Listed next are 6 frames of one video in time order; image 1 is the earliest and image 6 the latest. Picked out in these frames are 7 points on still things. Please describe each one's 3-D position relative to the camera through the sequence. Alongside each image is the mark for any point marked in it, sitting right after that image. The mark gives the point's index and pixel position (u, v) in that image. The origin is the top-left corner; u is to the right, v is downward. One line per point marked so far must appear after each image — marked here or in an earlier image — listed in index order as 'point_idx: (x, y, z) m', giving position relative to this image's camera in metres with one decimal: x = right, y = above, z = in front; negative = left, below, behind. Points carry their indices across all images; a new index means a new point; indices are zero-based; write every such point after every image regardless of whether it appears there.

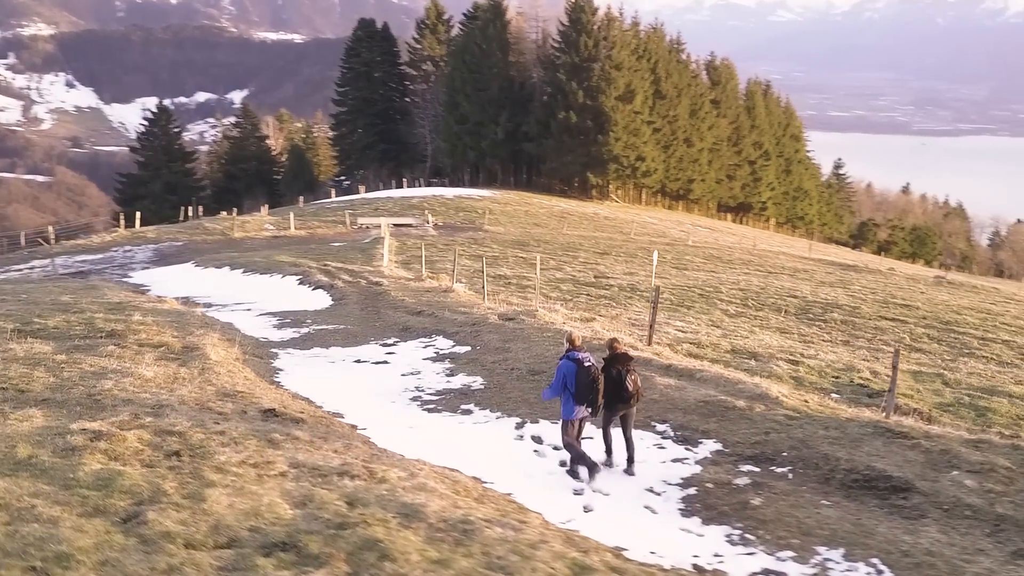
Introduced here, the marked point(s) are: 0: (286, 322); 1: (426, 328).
0: (-4.5, -0.6, +19.6) m
1: (-1.5, -0.7, +17.5) m
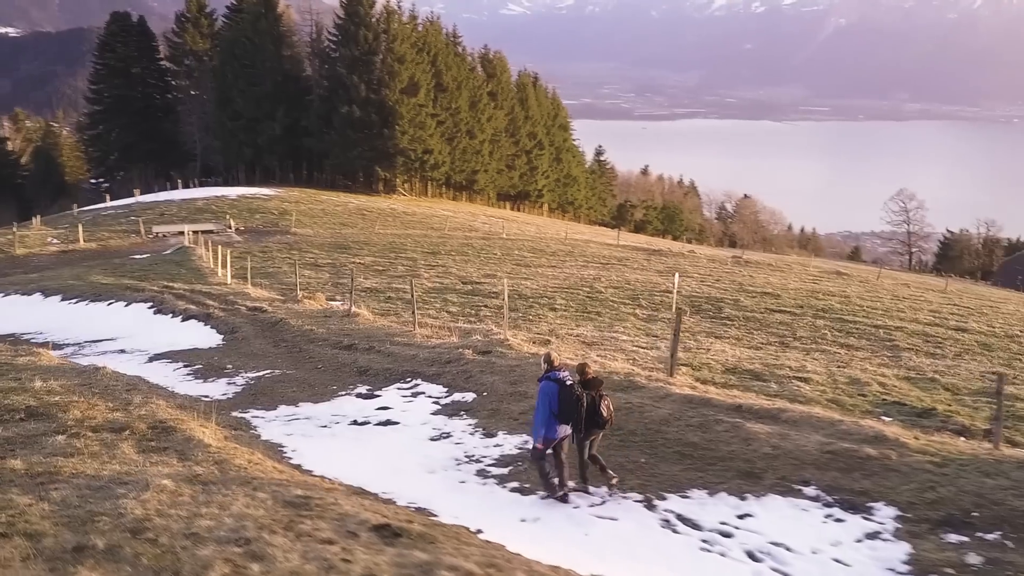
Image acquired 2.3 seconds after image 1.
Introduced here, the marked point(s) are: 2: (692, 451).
0: (-5.2, -1.3, +16.6) m
1: (-1.9, -1.2, +15.1) m
2: (+1.9, -1.7, +10.3) m
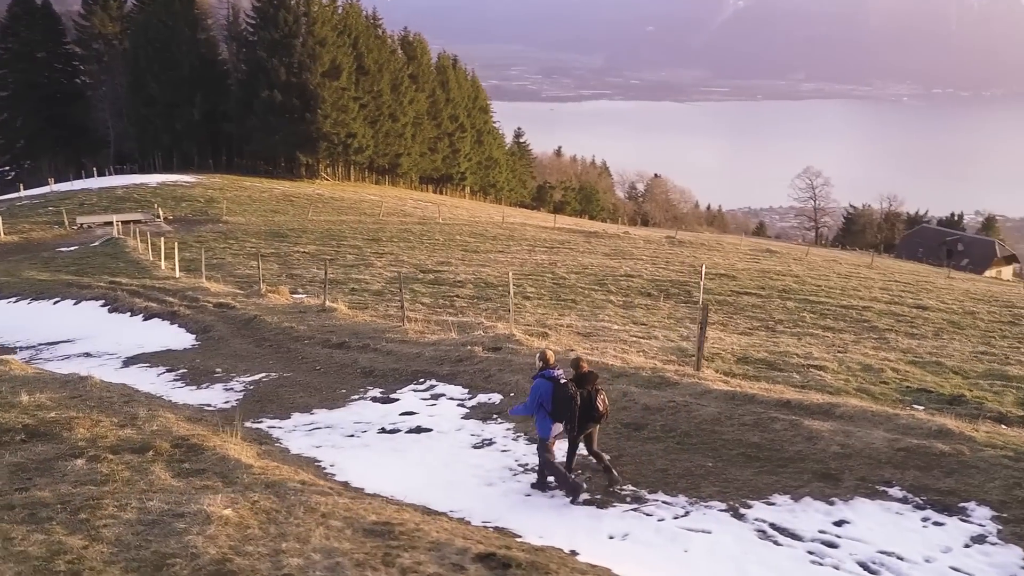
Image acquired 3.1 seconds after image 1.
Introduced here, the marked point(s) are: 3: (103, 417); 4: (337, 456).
0: (-5.1, -1.3, +15.6) m
1: (-1.7, -1.1, +14.4) m
2: (+2.5, -1.6, +9.9) m
3: (-4.5, -1.4, +11.2) m
4: (-1.8, -1.7, +10.3) m
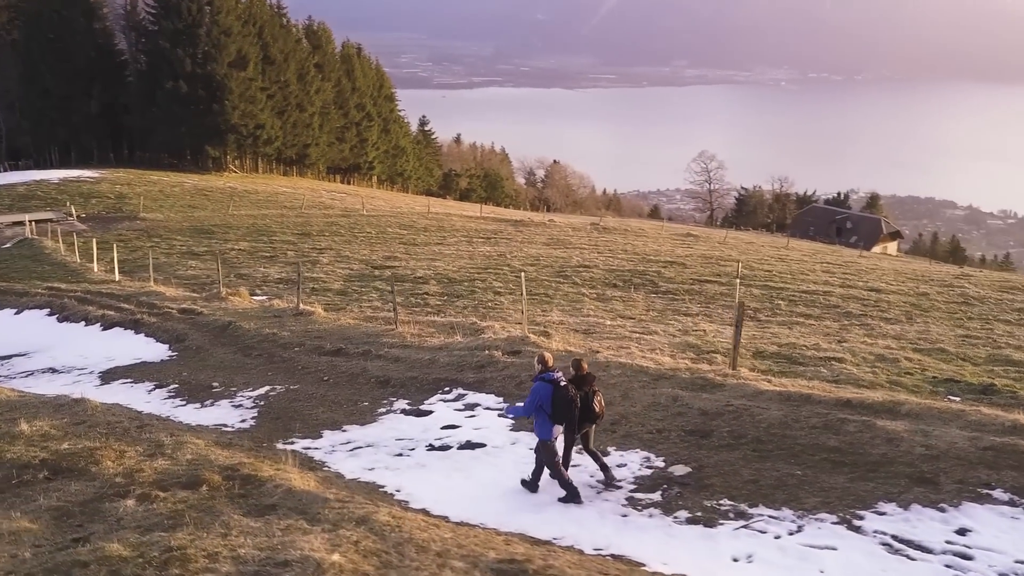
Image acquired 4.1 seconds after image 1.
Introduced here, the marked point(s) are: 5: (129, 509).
0: (-4.9, -1.4, +14.5) m
1: (-1.4, -1.2, +13.7) m
2: (+3.2, -1.6, +9.6) m
3: (-3.9, -1.6, +10.2) m
4: (-1.1, -1.8, +9.6) m
5: (-3.2, -1.8, +8.2) m
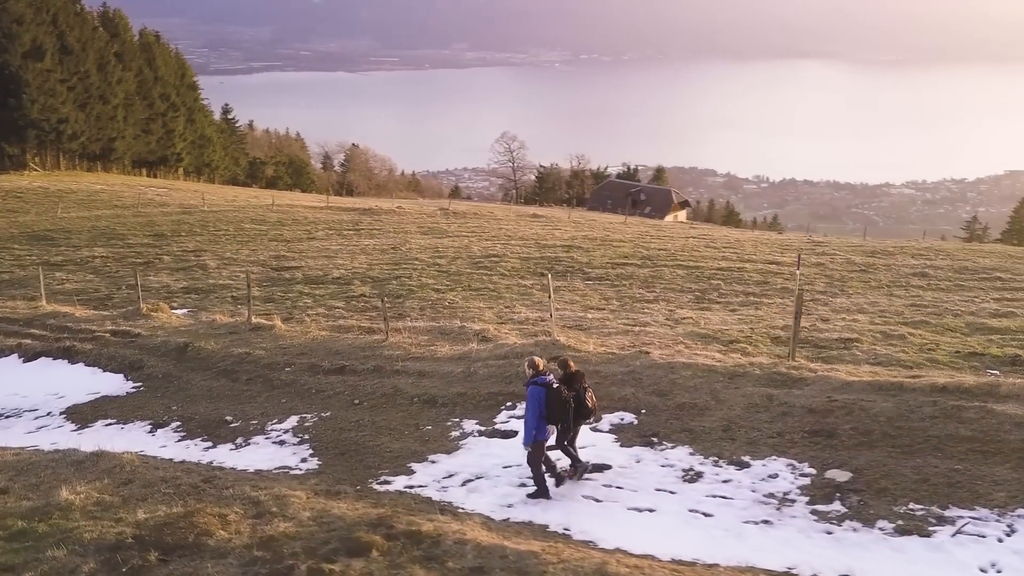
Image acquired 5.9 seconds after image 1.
0: (-4.3, -1.8, +12.9) m
1: (-0.7, -1.3, +12.7) m
2: (+4.5, -1.5, +9.5) m
3: (-2.6, -1.9, +8.9) m
4: (+0.3, -2.0, +8.8) m
5: (-1.5, -2.1, +7.1) m
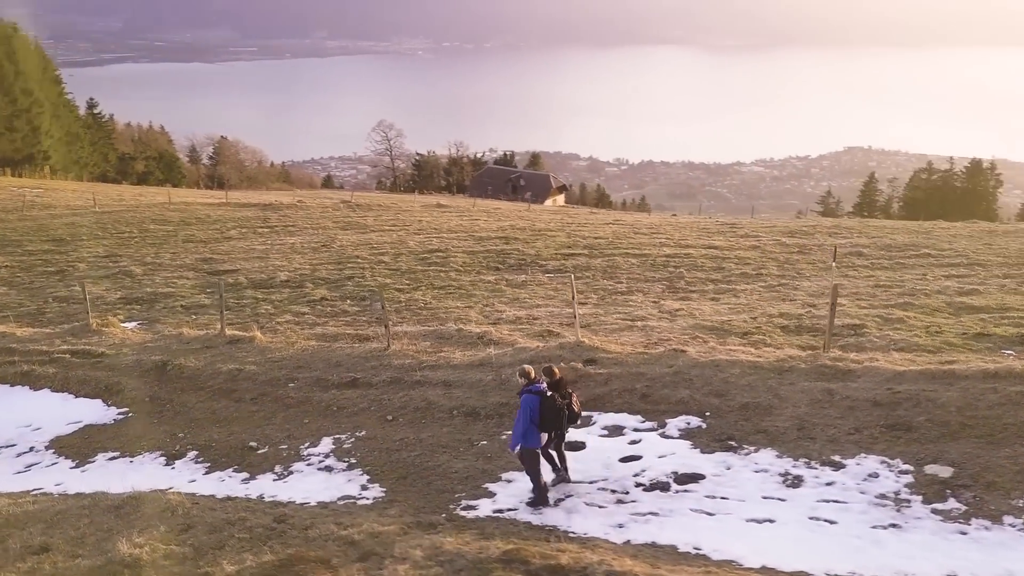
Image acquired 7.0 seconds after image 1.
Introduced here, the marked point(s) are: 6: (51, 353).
0: (-3.8, -2.0, +12.0) m
1: (-0.2, -1.4, +12.2) m
2: (+5.3, -1.4, +9.6) m
3: (-1.6, -2.1, +8.2) m
4: (+1.2, -2.0, +8.4) m
5: (-0.3, -2.3, +6.5) m
6: (-8.3, -1.2, +18.1) m
